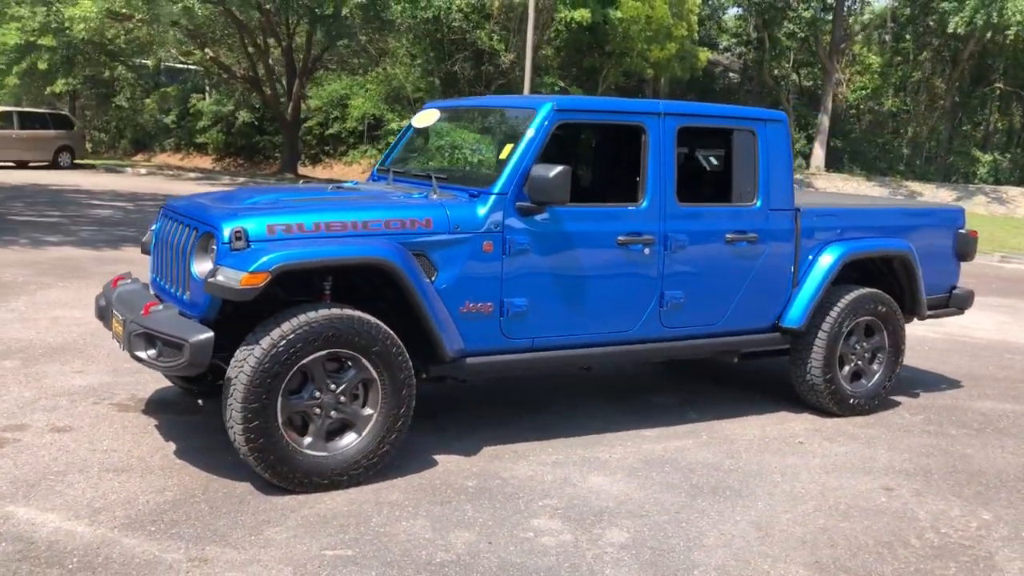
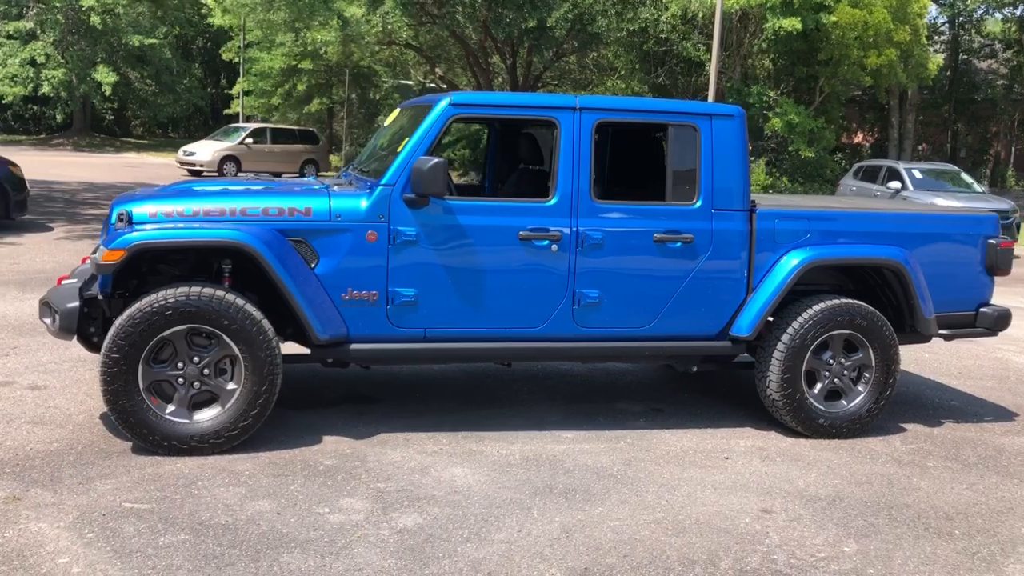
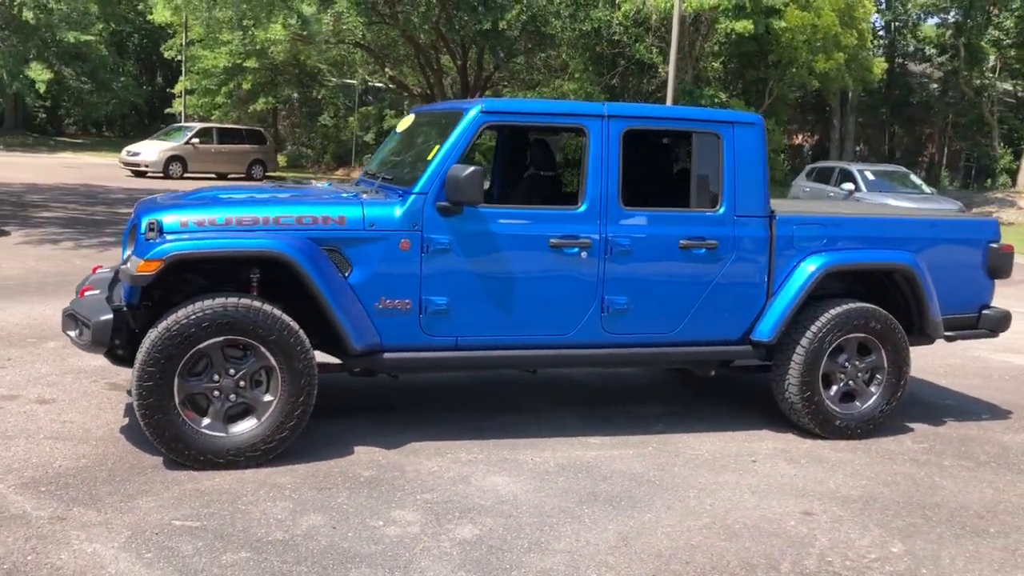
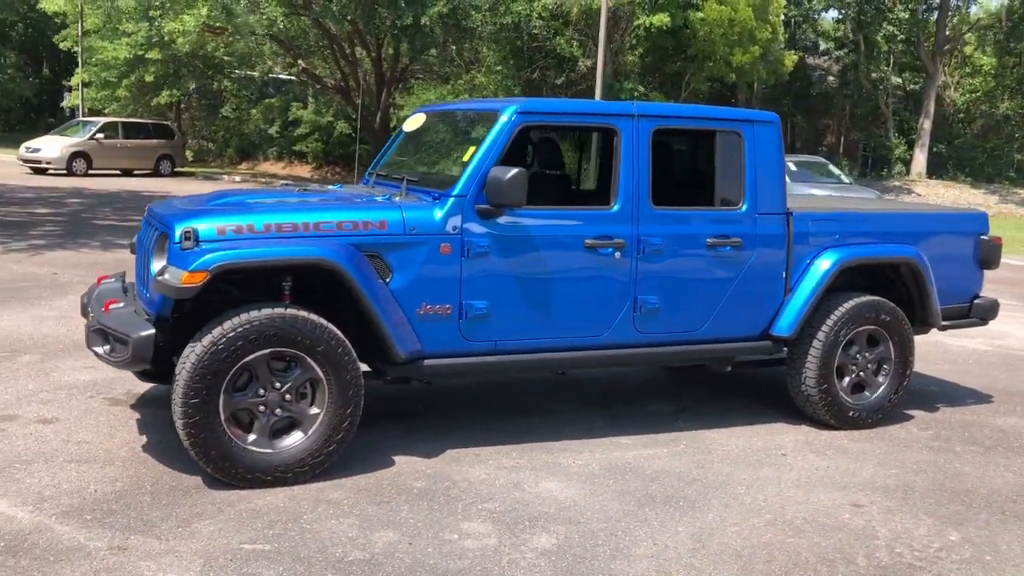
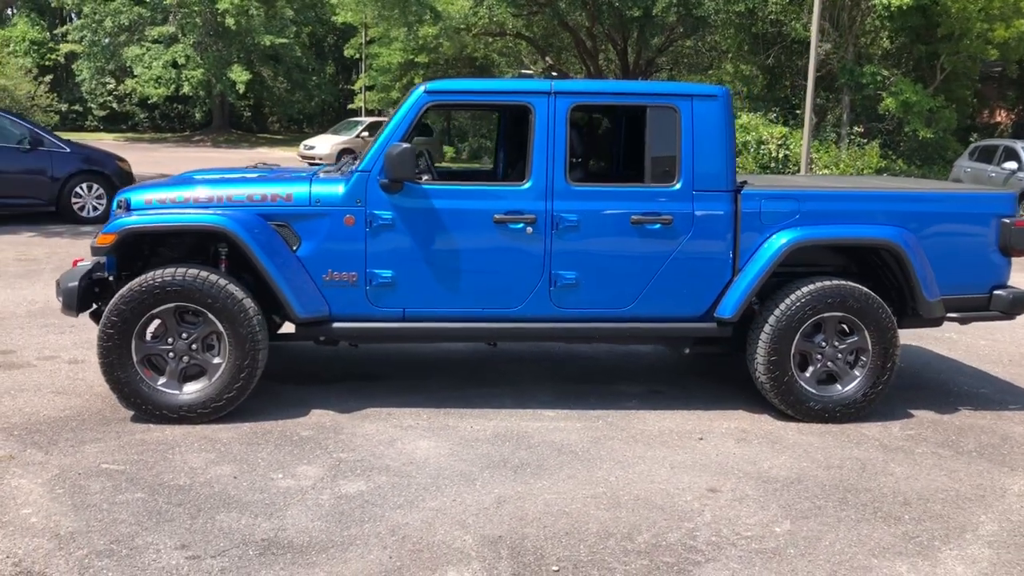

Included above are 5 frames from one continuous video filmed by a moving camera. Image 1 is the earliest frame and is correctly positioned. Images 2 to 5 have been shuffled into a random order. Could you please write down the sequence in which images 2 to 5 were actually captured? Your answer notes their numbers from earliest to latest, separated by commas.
4, 3, 2, 5
